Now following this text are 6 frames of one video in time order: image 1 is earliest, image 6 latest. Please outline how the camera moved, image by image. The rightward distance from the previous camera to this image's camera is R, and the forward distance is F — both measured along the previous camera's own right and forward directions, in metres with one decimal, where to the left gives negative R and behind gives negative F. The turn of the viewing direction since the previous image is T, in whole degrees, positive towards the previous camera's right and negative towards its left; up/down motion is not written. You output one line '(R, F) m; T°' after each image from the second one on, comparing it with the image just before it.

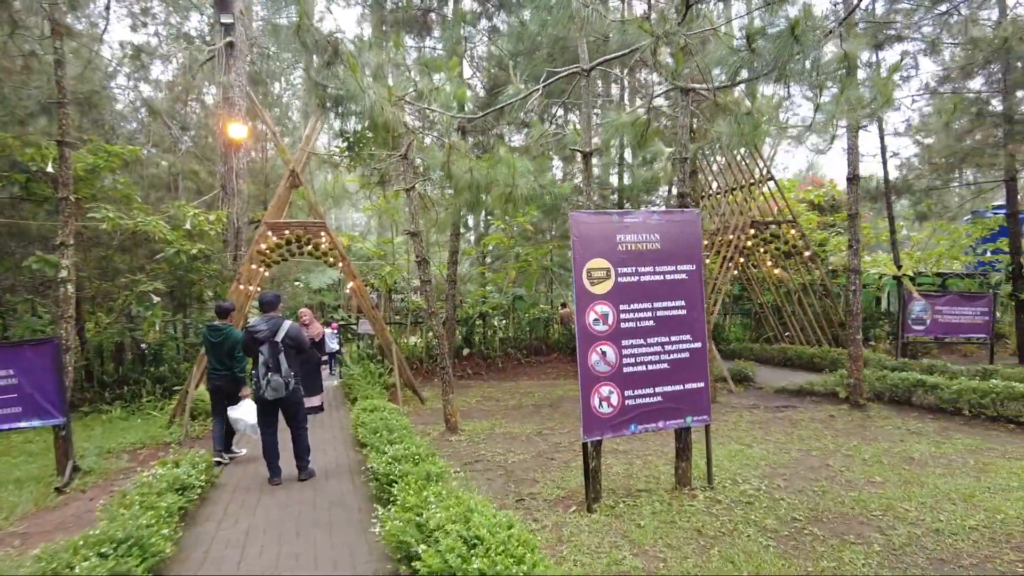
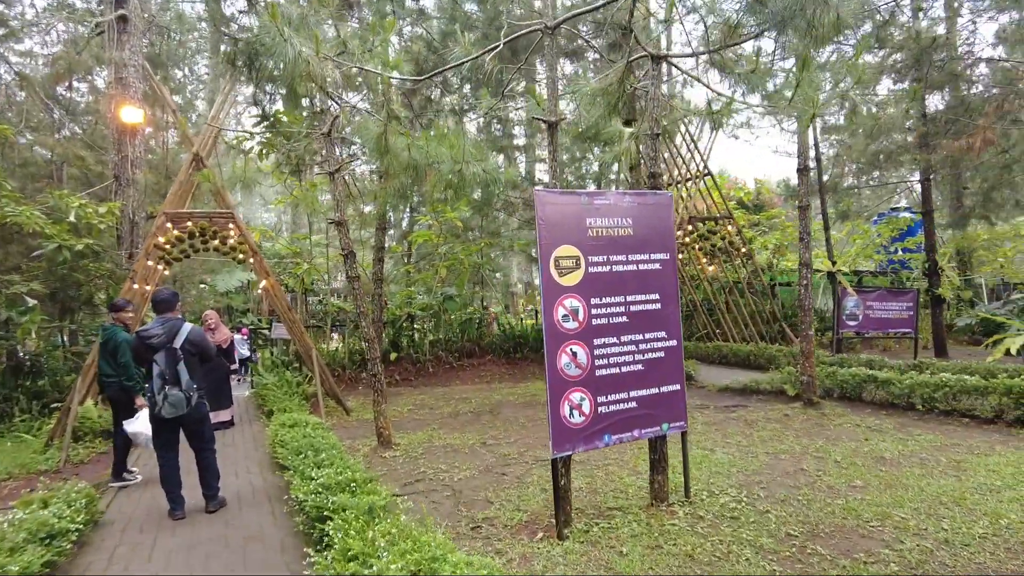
(-0.2, +0.5) m; +7°
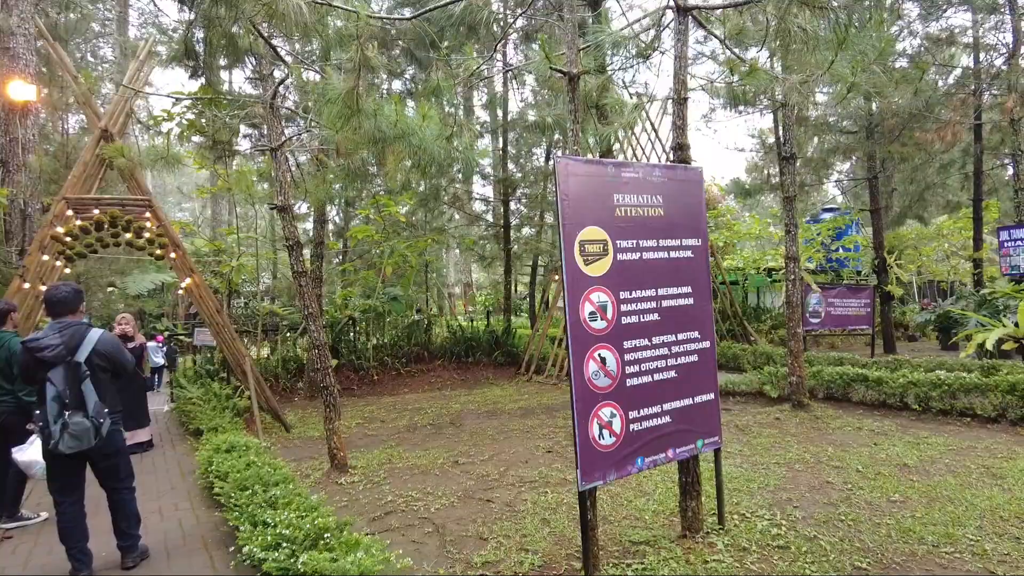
(-0.3, +0.6) m; +6°
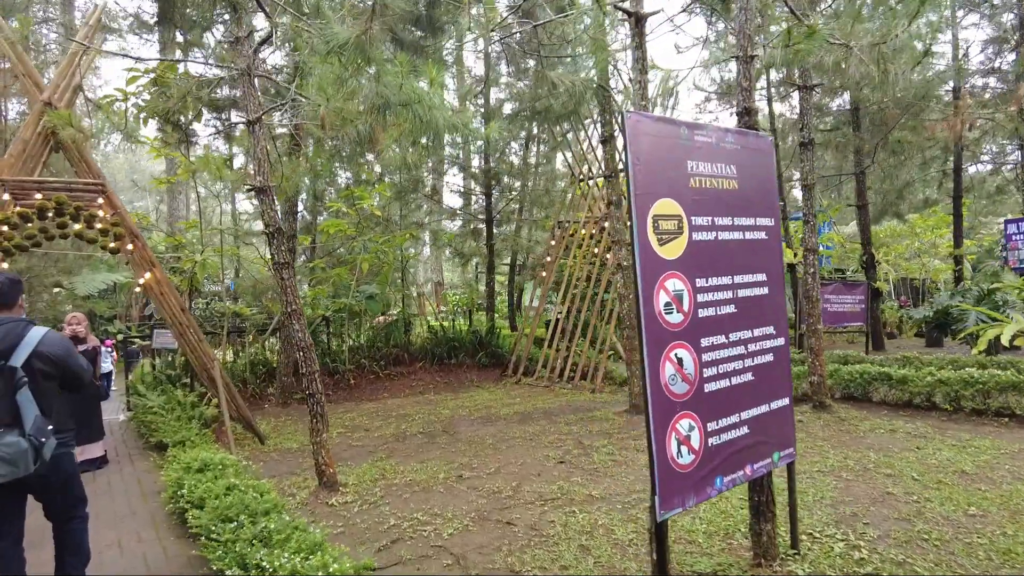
(-0.3, +0.5) m; +3°
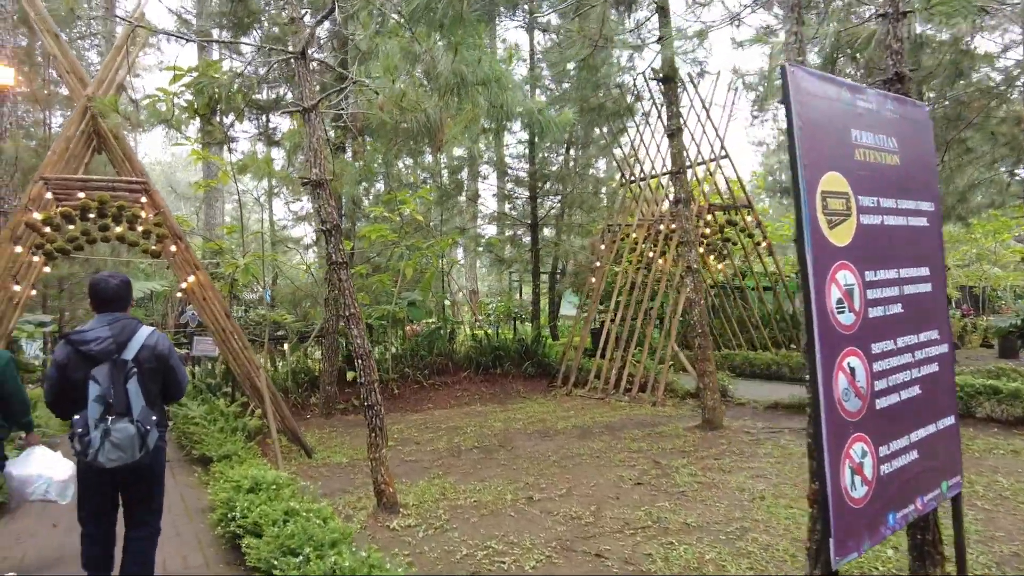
(-0.3, +0.3) m; -2°
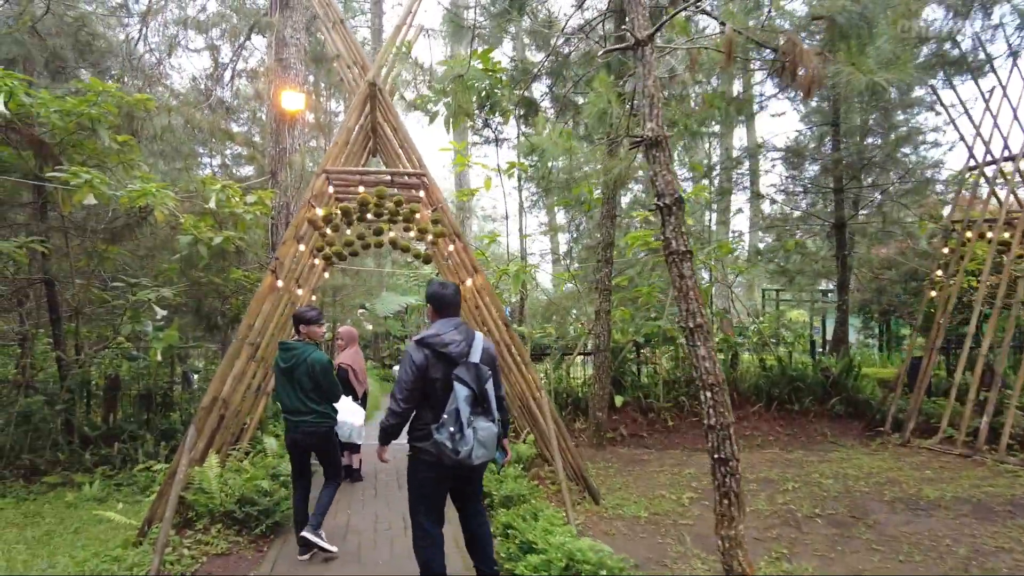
(-0.7, +0.9) m; -19°
